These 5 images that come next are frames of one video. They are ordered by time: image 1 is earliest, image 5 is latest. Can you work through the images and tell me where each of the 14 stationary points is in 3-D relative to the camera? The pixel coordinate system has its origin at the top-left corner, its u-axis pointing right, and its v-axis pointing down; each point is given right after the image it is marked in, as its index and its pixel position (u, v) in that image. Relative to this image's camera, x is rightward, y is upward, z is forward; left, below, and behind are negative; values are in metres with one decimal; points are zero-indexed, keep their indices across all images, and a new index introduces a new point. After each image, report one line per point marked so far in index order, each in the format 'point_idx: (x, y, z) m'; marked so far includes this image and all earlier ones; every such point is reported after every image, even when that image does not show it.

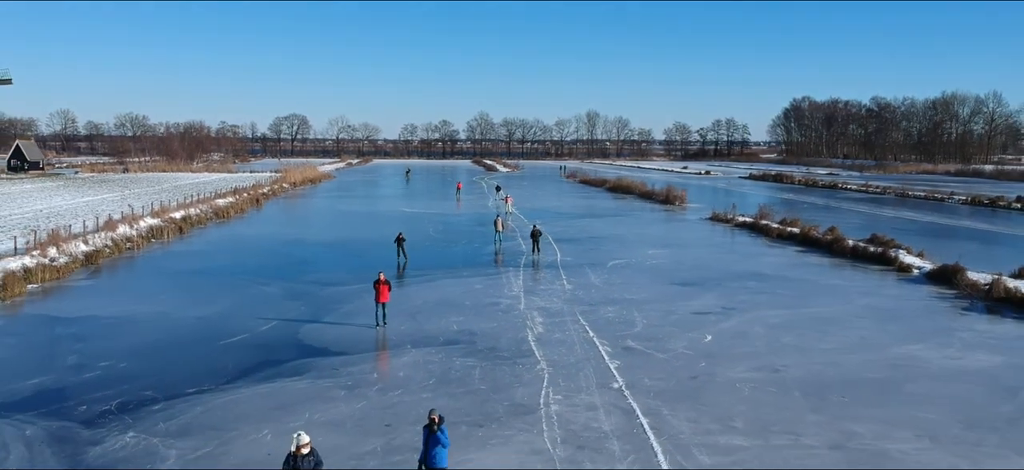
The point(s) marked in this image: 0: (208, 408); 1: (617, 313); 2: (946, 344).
0: (-3.5, -2.0, +8.2) m
1: (+1.9, -1.4, +12.8) m
2: (+6.6, -1.7, +11.0) m
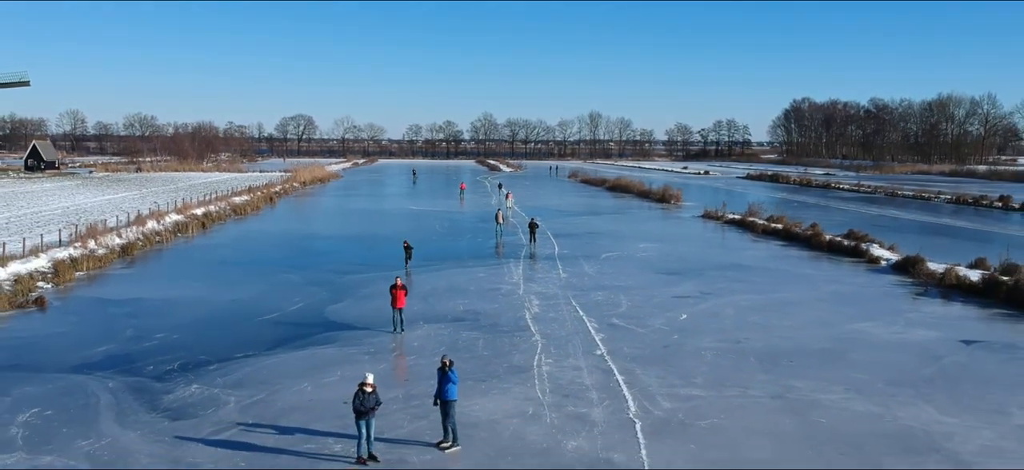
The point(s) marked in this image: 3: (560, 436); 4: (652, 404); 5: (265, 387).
0: (-3.5, -1.8, +9.8) m
1: (+1.9, -1.2, +14.4) m
2: (+6.6, -1.5, +12.5) m
3: (+0.5, -2.1, +7.6) m
4: (+1.6, -2.0, +8.5) m
5: (-3.1, -1.9, +9.1) m
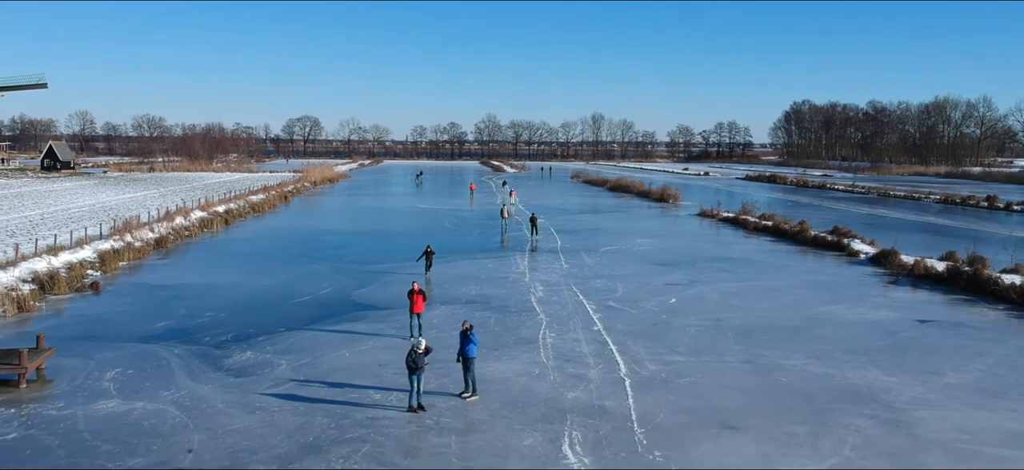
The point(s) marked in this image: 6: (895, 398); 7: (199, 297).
0: (-3.4, -1.6, +11.3) m
1: (+2.0, -1.1, +15.9) m
2: (+6.8, -1.4, +14.0) m
3: (+0.6, -1.9, +9.1) m
4: (+1.8, -1.8, +9.9) m
5: (-3.0, -1.7, +10.6) m
6: (+4.7, -2.0, +8.9) m
7: (-6.3, -1.2, +14.5) m
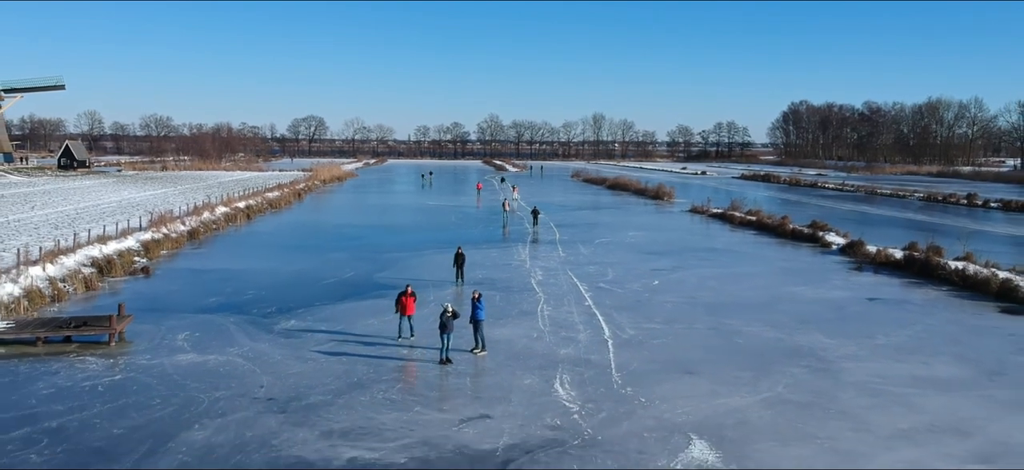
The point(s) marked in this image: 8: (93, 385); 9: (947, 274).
0: (-3.3, -1.4, +13.3) m
1: (+2.1, -0.8, +17.8) m
2: (+6.8, -1.2, +15.9) m
3: (+0.7, -1.7, +11.0) m
4: (+1.8, -1.6, +11.9) m
5: (-3.0, -1.5, +12.5) m
6: (+4.8, -1.8, +10.8) m
7: (-6.3, -1.0, +16.5) m
8: (-5.4, -1.9, +9.3) m
9: (+10.0, -0.9, +16.6) m
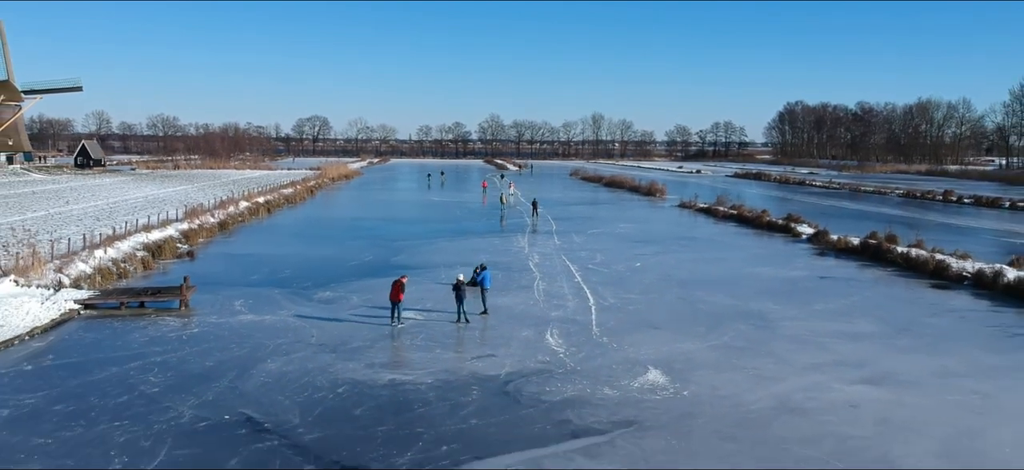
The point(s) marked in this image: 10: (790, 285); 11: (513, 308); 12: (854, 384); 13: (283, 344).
0: (-3.3, -1.1, +15.6) m
1: (+2.1, -0.5, +20.1) m
2: (+6.8, -0.9, +18.3) m
3: (+0.7, -1.4, +13.3) m
4: (+1.8, -1.3, +14.2) m
5: (-3.0, -1.2, +14.8) m
6: (+4.8, -1.5, +13.1) m
7: (-6.3, -0.7, +18.8) m
8: (-5.4, -1.6, +11.6) m
9: (+10.1, -0.6, +18.9) m
10: (+6.2, -1.1, +16.0) m
11: (0.0, -1.4, +13.5) m
12: (+4.5, -2.0, +9.5) m
13: (-3.5, -1.7, +11.1) m
